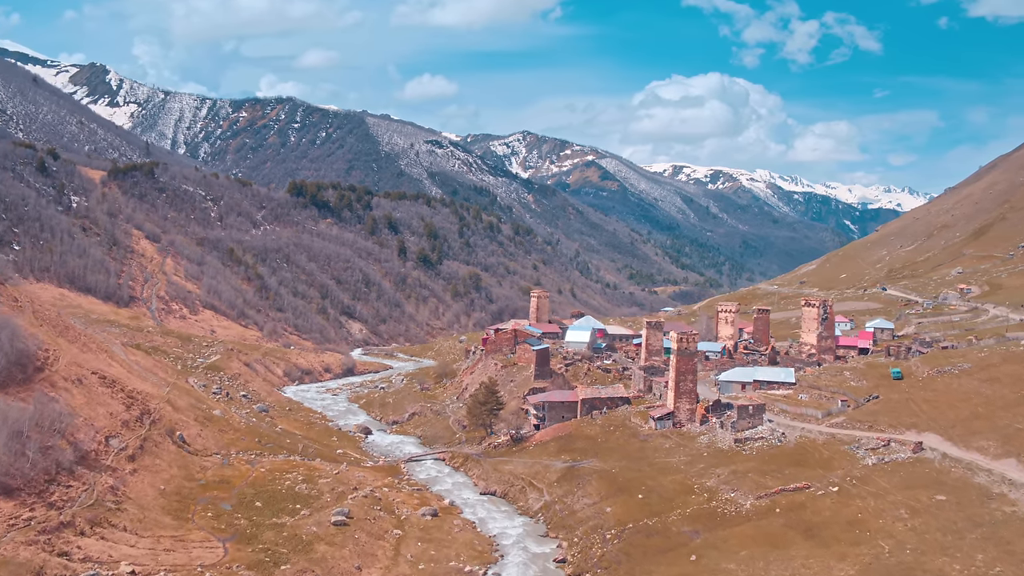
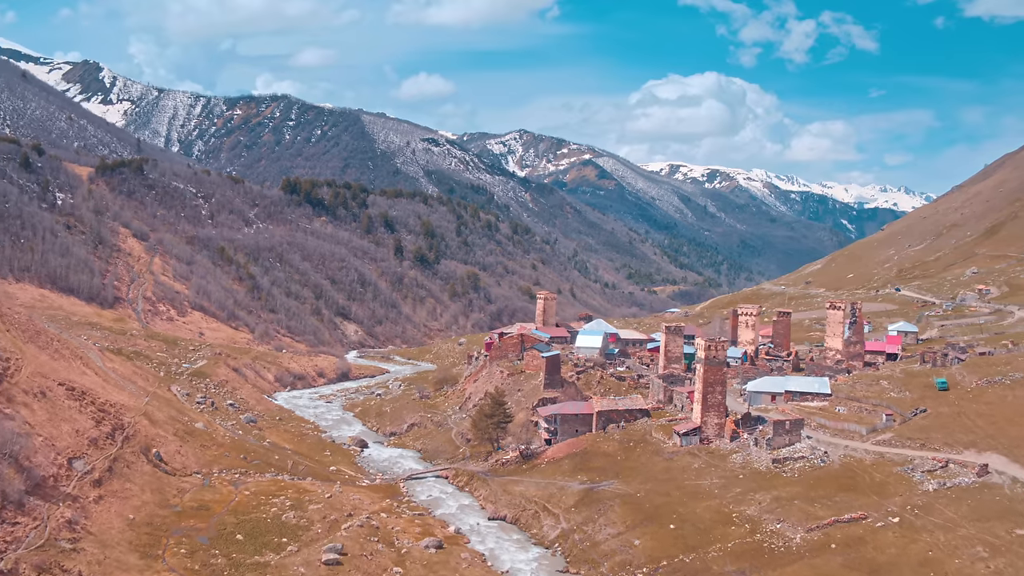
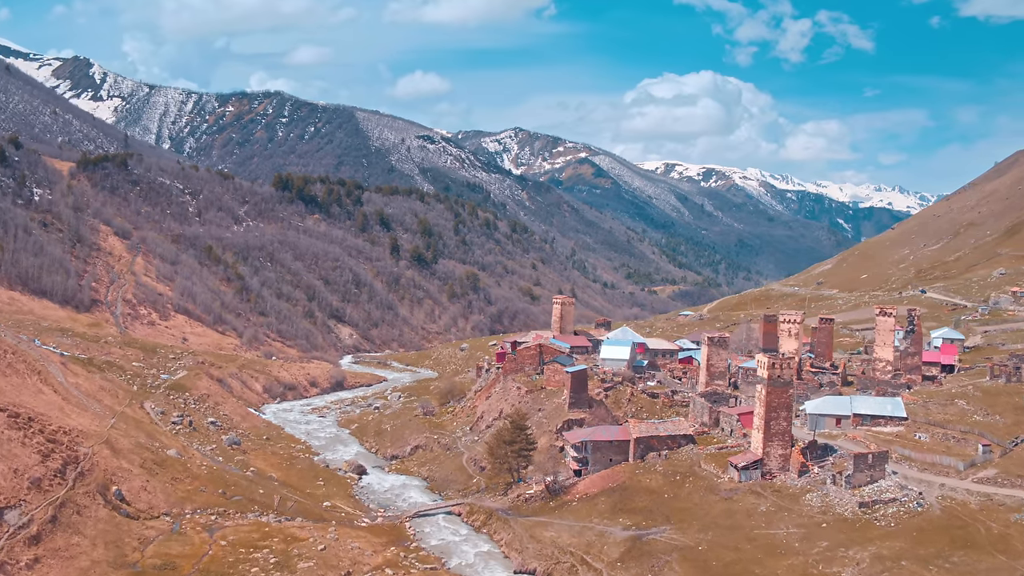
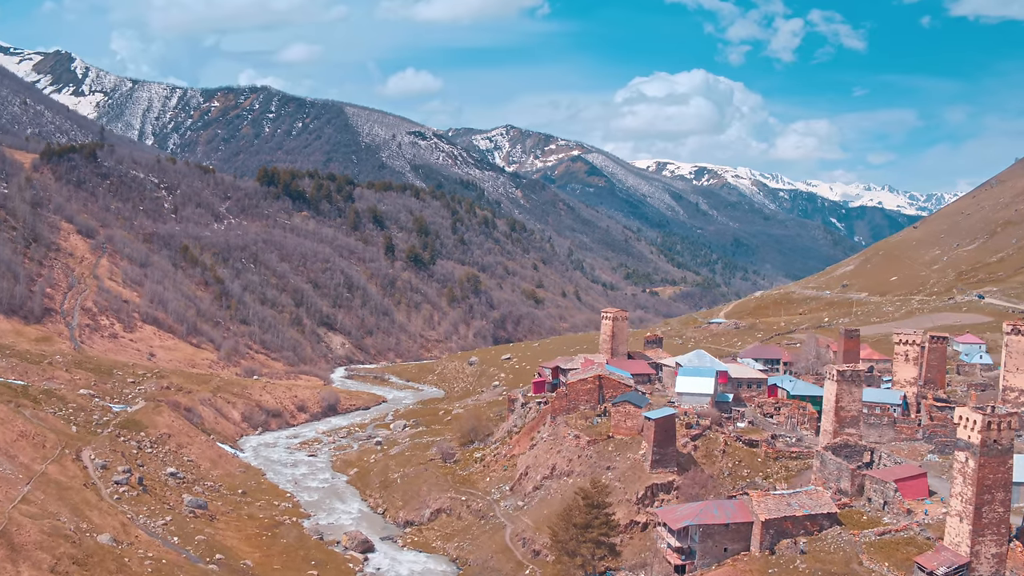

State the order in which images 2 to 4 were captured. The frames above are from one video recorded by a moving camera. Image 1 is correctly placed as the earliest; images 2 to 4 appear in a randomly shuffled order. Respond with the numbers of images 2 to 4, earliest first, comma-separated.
2, 3, 4
